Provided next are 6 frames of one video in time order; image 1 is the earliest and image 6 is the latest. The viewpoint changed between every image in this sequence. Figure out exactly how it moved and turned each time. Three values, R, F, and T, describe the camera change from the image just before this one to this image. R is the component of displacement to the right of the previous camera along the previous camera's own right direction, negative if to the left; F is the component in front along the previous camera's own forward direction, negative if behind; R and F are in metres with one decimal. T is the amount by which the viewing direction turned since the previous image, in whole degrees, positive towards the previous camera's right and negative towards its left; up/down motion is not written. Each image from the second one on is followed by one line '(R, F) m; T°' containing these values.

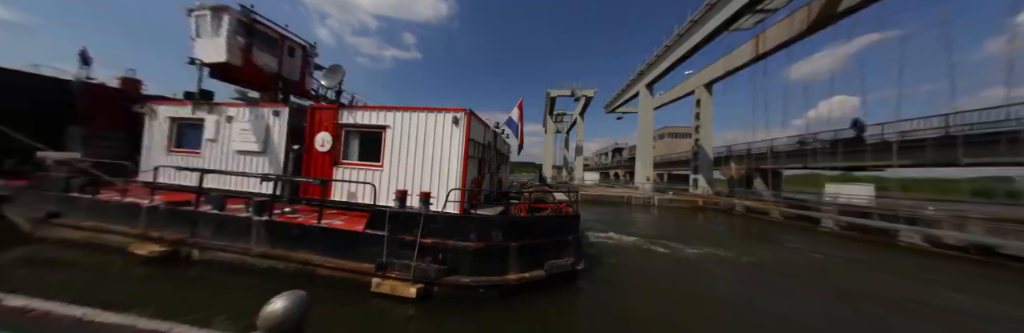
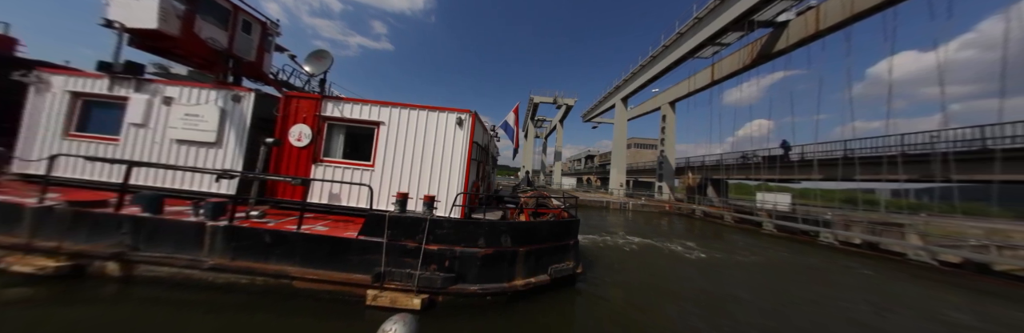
(-0.6, 0.0) m; +8°
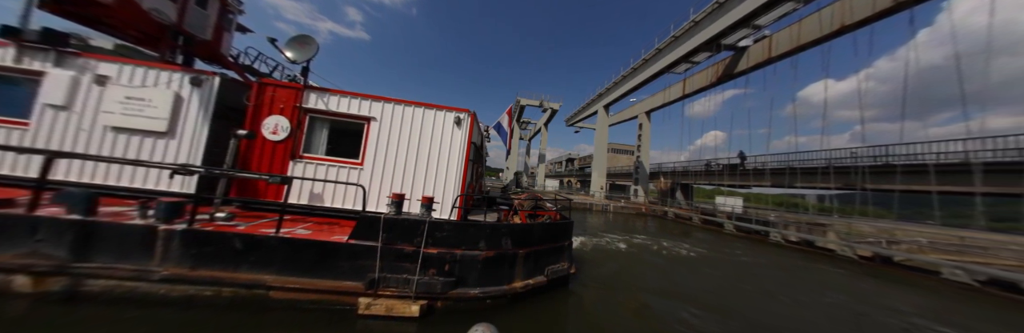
(-0.4, 0.0) m; +6°
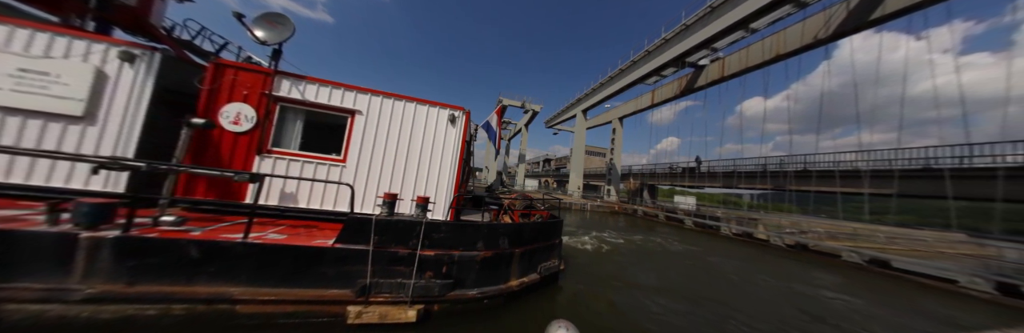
(-0.4, 0.0) m; +7°
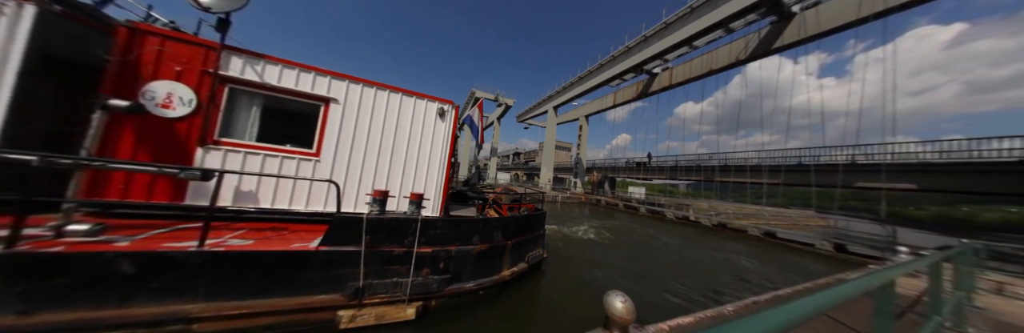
(-0.5, -0.1) m; +10°
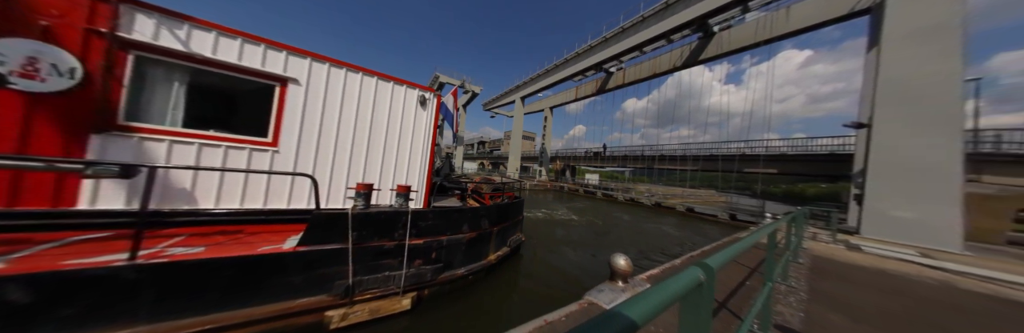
(-0.4, -0.1) m; +11°
